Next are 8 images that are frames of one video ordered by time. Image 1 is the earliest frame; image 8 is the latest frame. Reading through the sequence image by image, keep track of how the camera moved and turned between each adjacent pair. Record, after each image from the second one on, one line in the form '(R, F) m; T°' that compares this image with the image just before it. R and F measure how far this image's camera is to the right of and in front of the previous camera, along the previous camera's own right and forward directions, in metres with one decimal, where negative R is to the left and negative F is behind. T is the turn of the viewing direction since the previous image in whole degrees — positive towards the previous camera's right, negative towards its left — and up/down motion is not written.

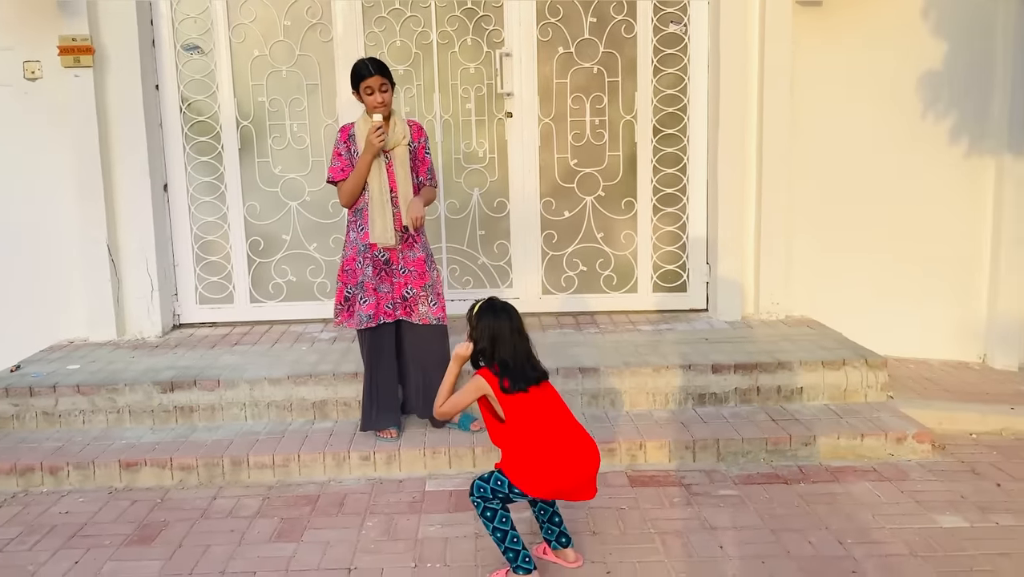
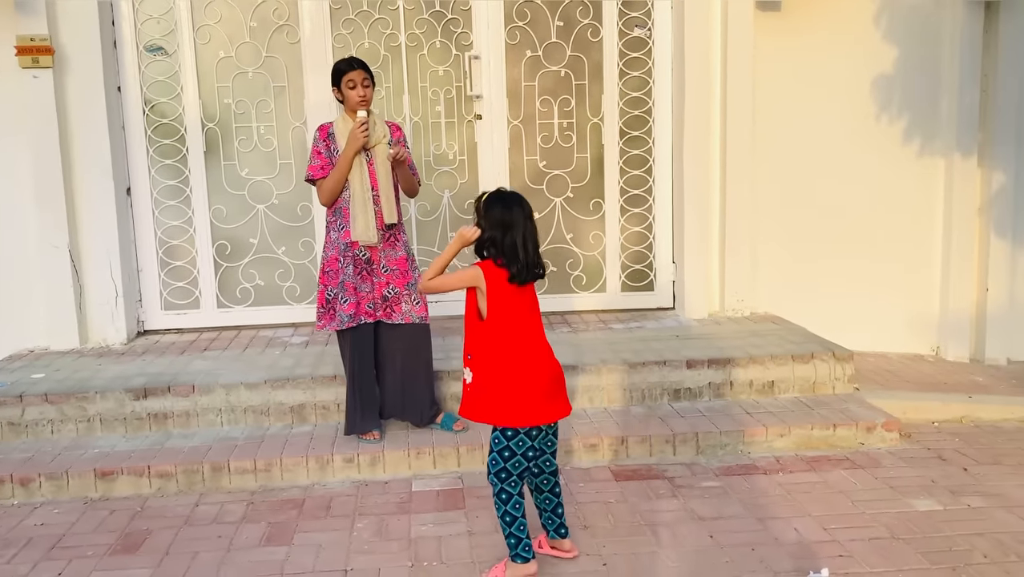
(-0.2, 0.0) m; +4°
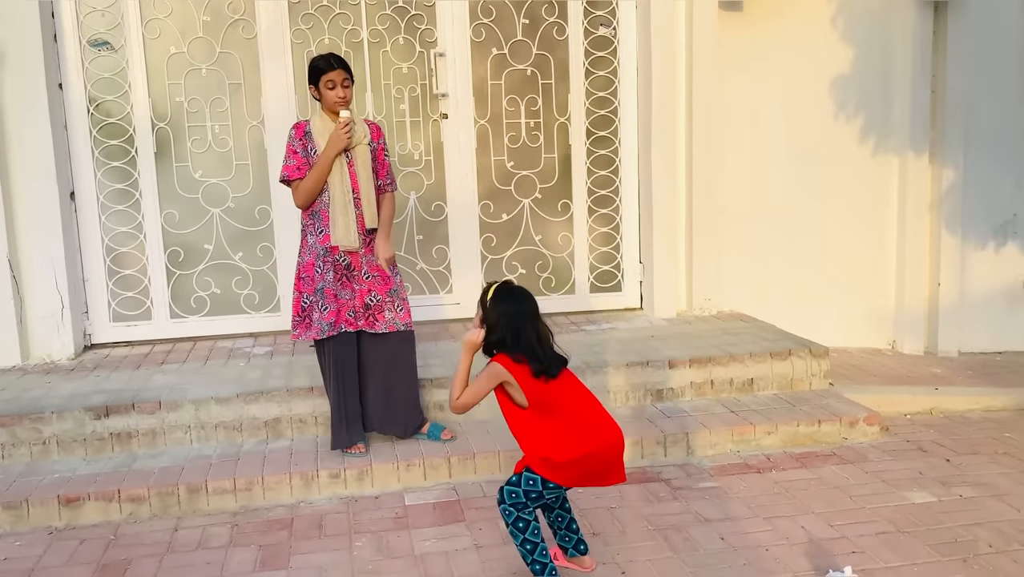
(-0.3, +0.1) m; +5°
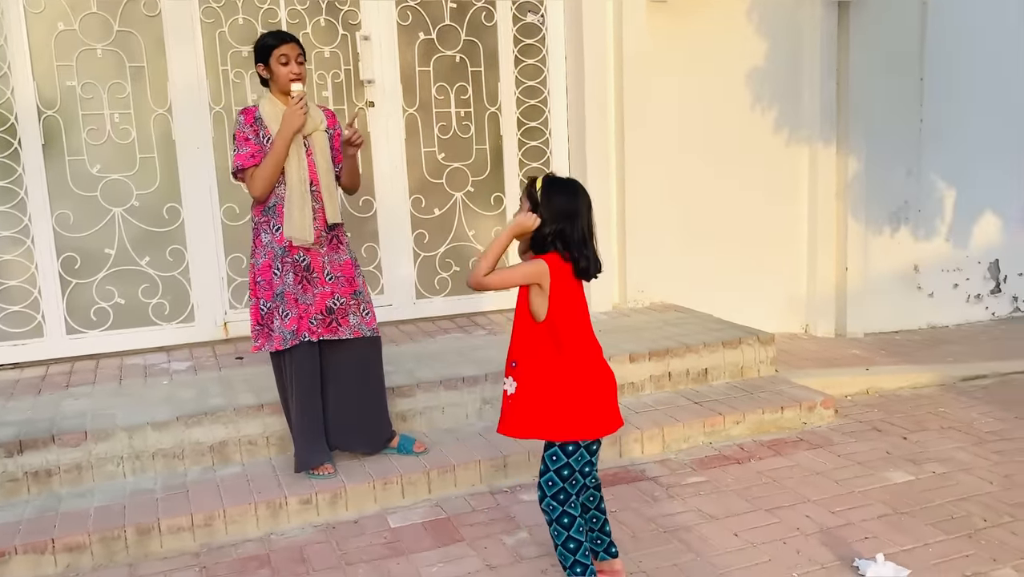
(-0.5, +0.3) m; +11°
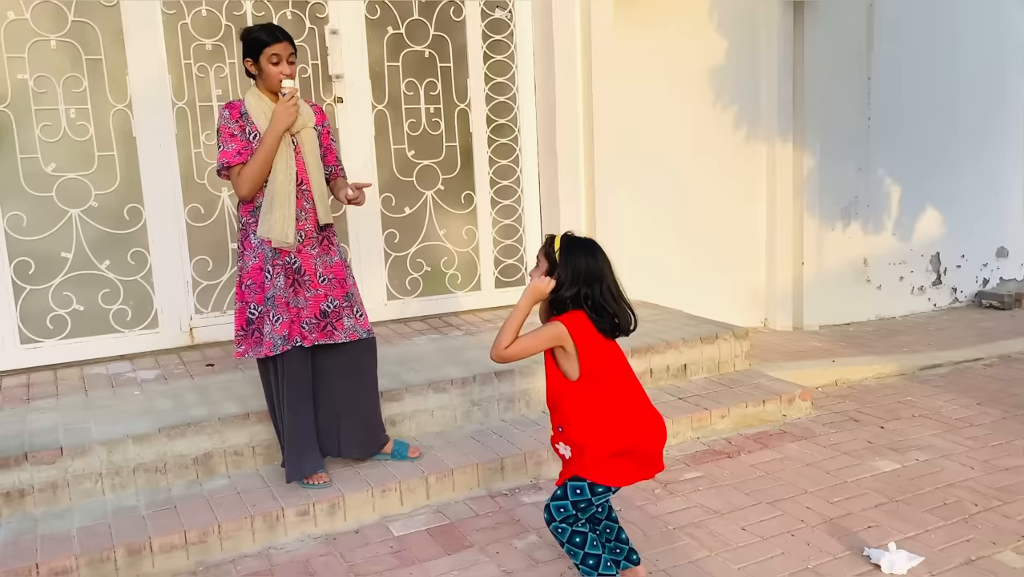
(-0.3, +0.1) m; +5°
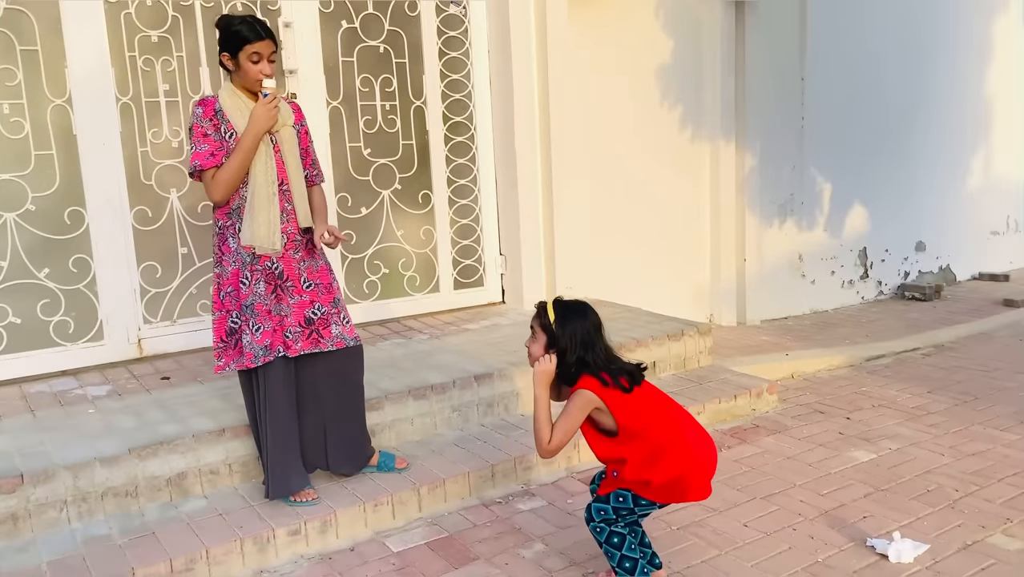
(-0.3, +0.1) m; +7°
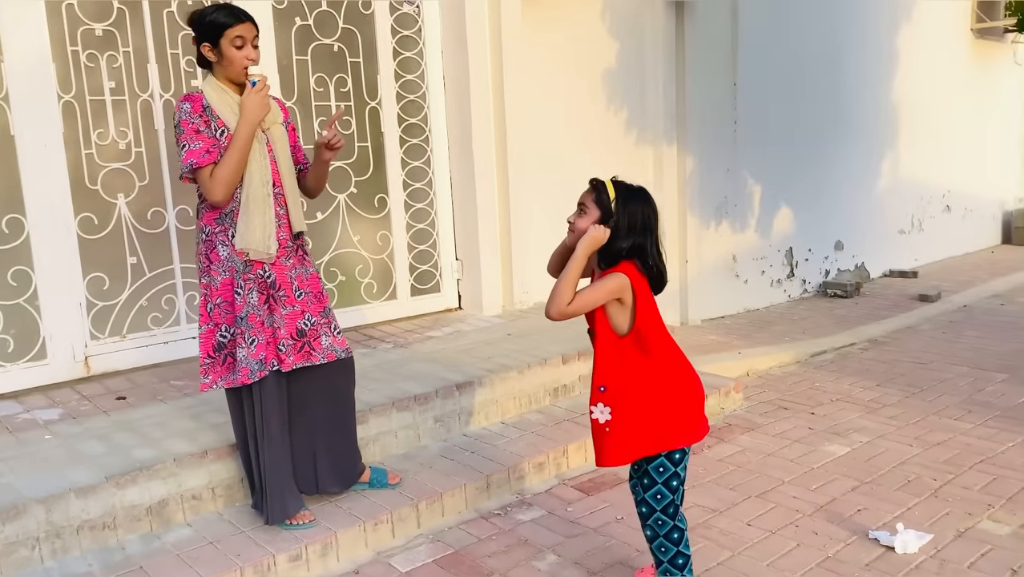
(-0.4, +0.1) m; +7°
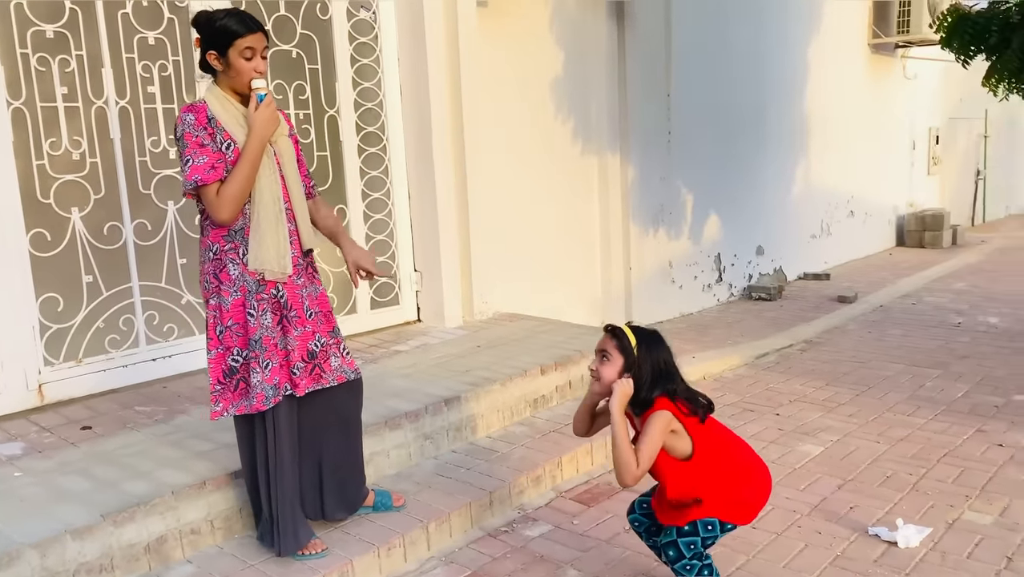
(-0.4, +0.1) m; +7°
